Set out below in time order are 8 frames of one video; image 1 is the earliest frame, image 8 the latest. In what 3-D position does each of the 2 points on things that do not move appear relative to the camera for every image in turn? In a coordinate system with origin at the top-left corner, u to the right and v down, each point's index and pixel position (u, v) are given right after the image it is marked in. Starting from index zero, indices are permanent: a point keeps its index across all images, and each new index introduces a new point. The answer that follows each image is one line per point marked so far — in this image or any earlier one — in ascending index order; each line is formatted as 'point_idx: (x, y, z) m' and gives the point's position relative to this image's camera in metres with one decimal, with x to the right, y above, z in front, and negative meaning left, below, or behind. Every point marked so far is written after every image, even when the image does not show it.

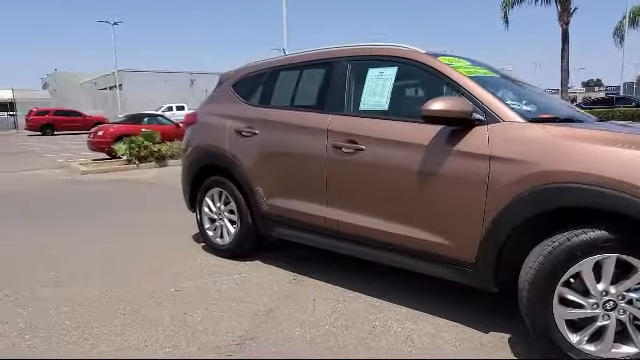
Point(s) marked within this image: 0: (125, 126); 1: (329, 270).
0: (-7.1, +2.0, +16.5) m
1: (+0.1, -1.0, +4.7) m
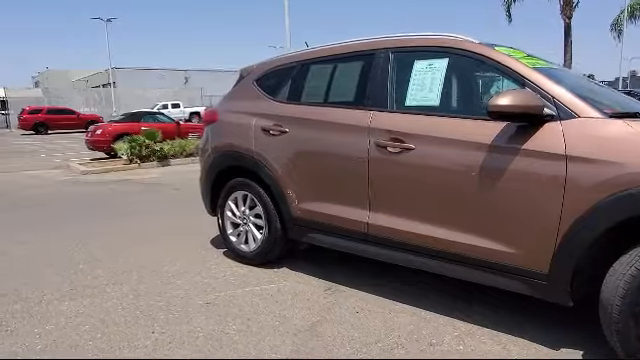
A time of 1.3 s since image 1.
0: (-7.0, +2.0, +16.1) m
1: (+0.4, -1.0, +4.3) m
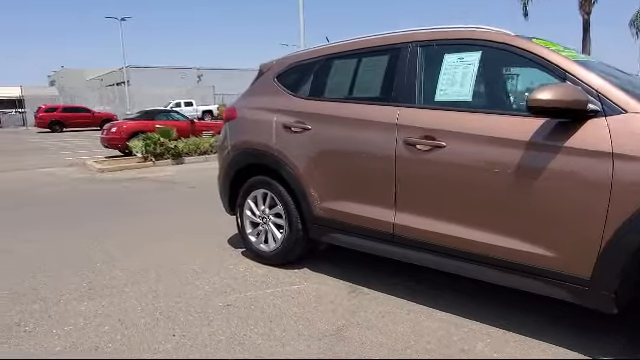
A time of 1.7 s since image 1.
0: (-6.5, +2.1, +16.1) m
1: (+0.6, -1.0, +4.2) m
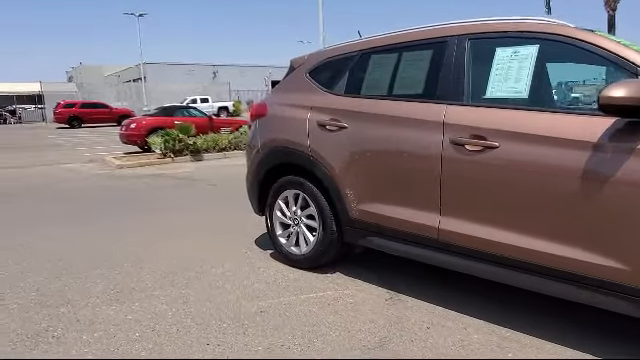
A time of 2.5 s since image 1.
0: (-5.8, +2.2, +16.1) m
1: (+1.0, -1.0, +4.0) m
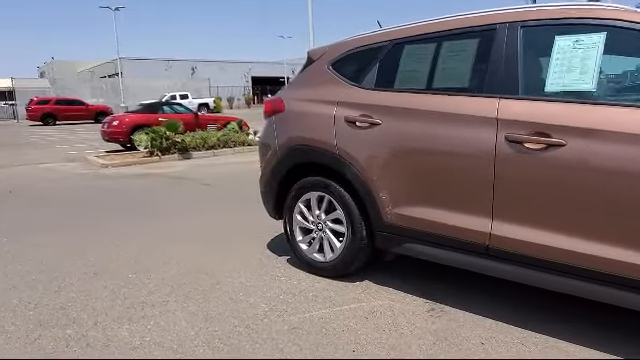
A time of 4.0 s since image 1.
0: (-6.1, +2.2, +15.5) m
1: (+1.2, -1.0, +3.7) m
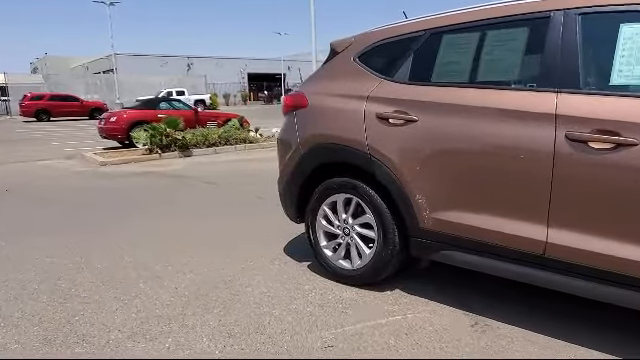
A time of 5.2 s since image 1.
0: (-6.0, +2.3, +15.1) m
1: (+1.5, -1.0, +3.4) m
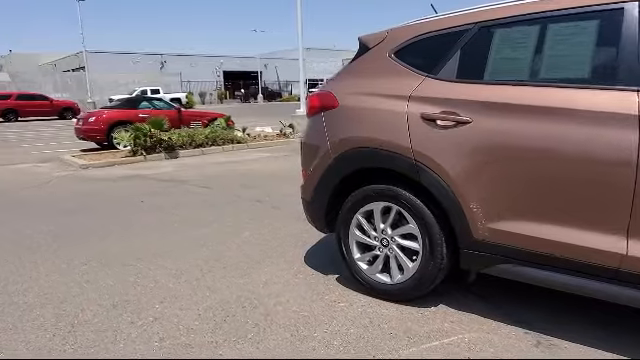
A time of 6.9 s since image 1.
0: (-6.3, +2.2, +14.4) m
1: (+1.8, -1.0, +3.2) m
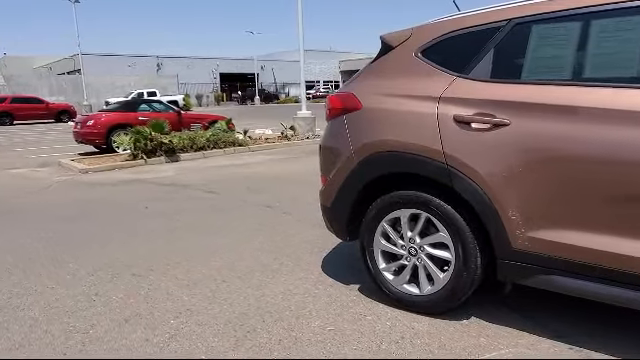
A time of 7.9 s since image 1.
0: (-6.2, +2.1, +14.1) m
1: (+2.0, -1.1, +3.0) m
